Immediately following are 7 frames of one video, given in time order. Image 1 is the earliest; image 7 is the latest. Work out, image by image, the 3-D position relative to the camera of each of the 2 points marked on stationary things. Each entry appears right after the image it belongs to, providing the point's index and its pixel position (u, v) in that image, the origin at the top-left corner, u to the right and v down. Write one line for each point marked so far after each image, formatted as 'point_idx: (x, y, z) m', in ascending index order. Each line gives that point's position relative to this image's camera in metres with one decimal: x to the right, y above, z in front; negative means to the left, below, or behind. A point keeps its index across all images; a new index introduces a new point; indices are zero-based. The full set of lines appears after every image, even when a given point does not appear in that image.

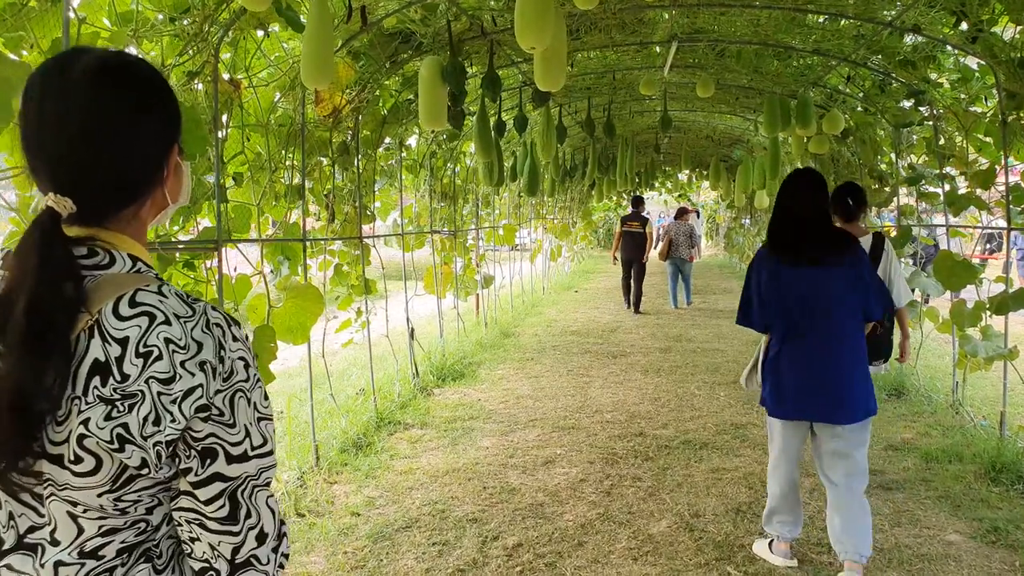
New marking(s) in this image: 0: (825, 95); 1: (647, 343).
0: (+2.1, +1.3, +5.2) m
1: (+1.2, -0.5, +6.9) m
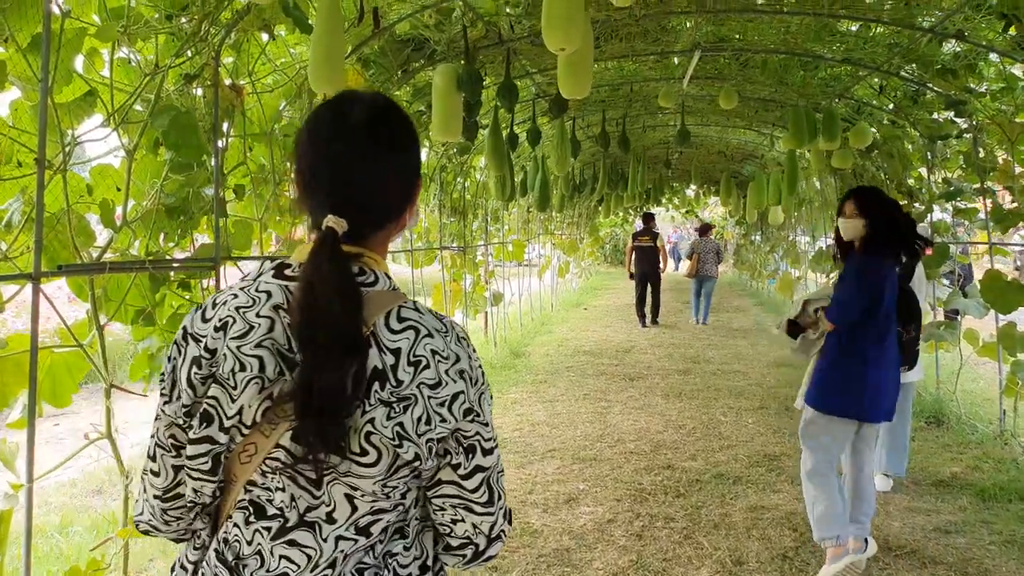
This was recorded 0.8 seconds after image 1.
0: (+2.2, +1.2, +5.0) m
1: (+1.3, -0.7, +6.6) m
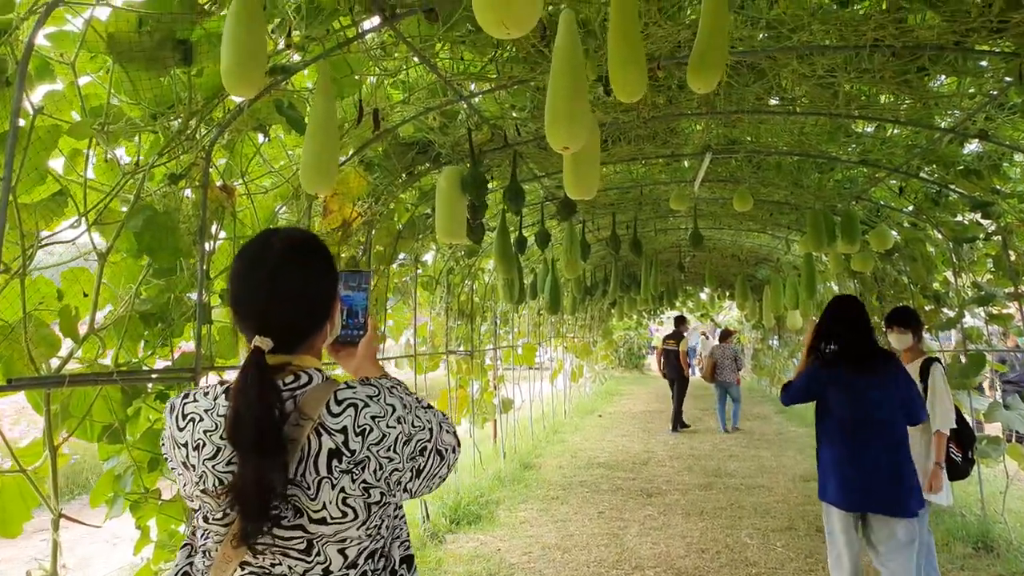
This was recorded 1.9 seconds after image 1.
0: (+2.3, +0.5, +4.9) m
1: (+1.4, -1.6, +6.3) m
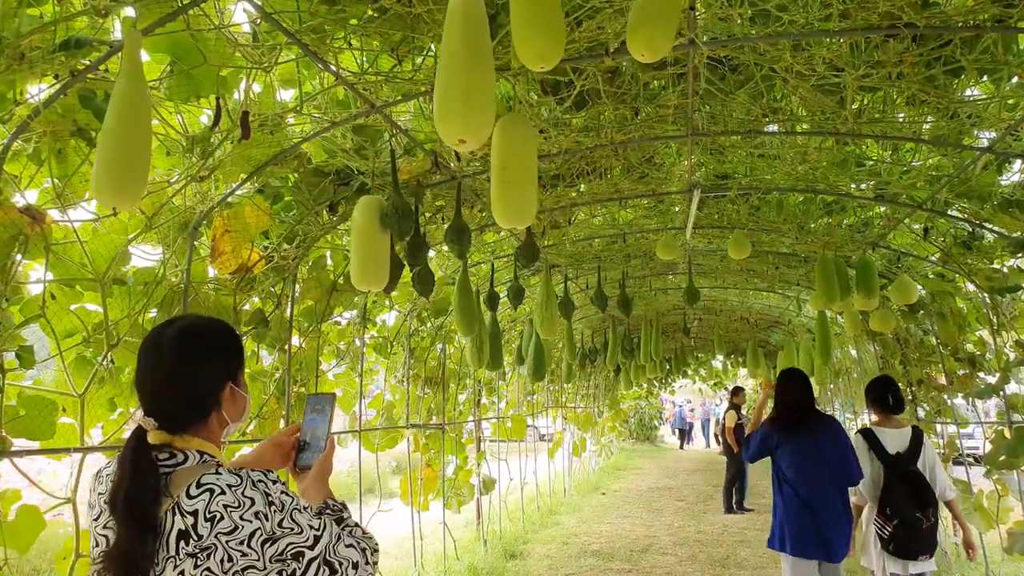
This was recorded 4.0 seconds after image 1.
0: (+2.1, +0.2, +4.3) m
1: (+1.2, -2.0, +5.5) m
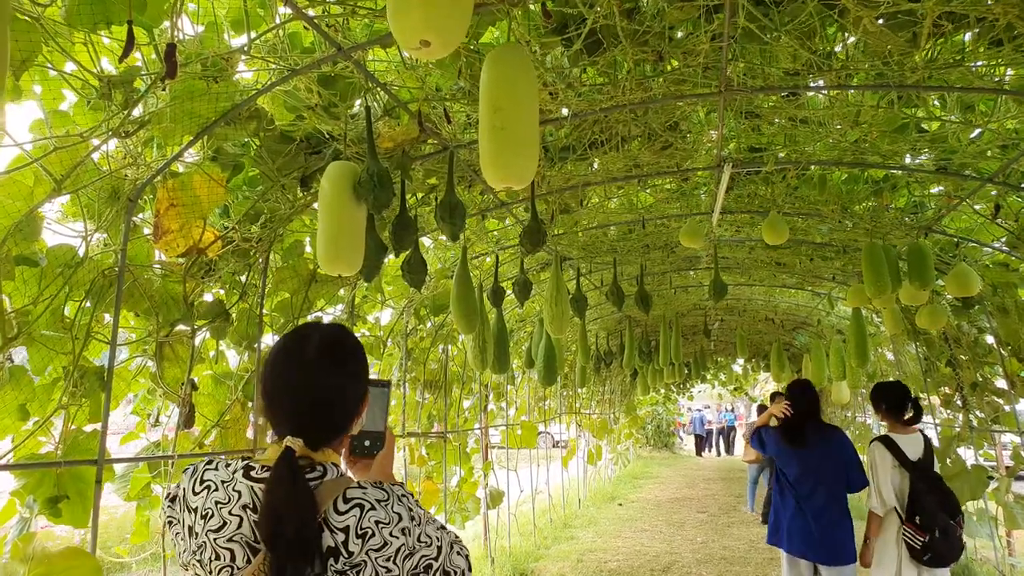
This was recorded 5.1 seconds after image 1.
0: (+2.1, +0.2, +3.8) m
1: (+1.3, -2.0, +5.0) m
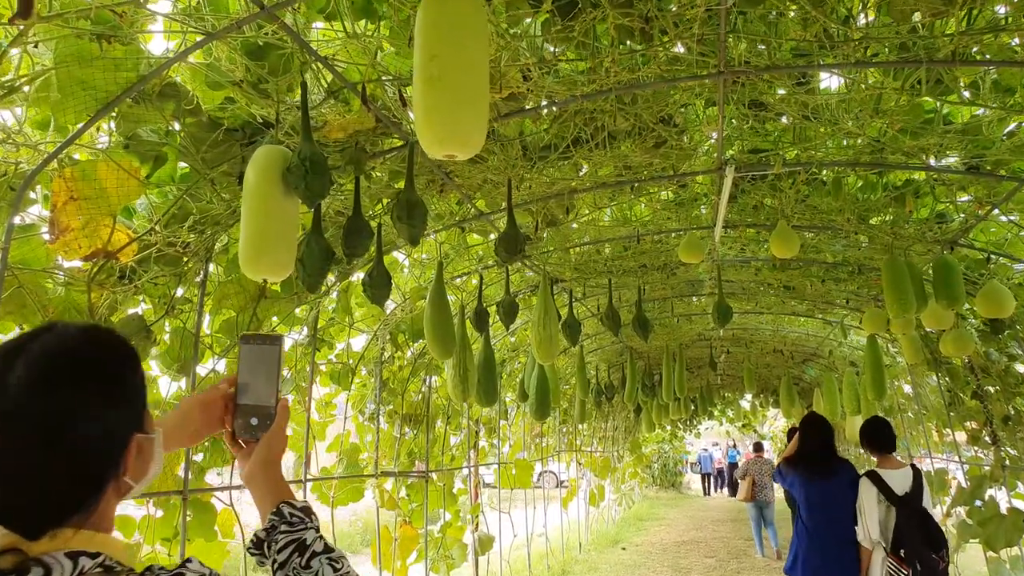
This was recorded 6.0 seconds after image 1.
0: (+2.0, +0.1, +3.4) m
1: (+1.3, -2.1, +4.5) m
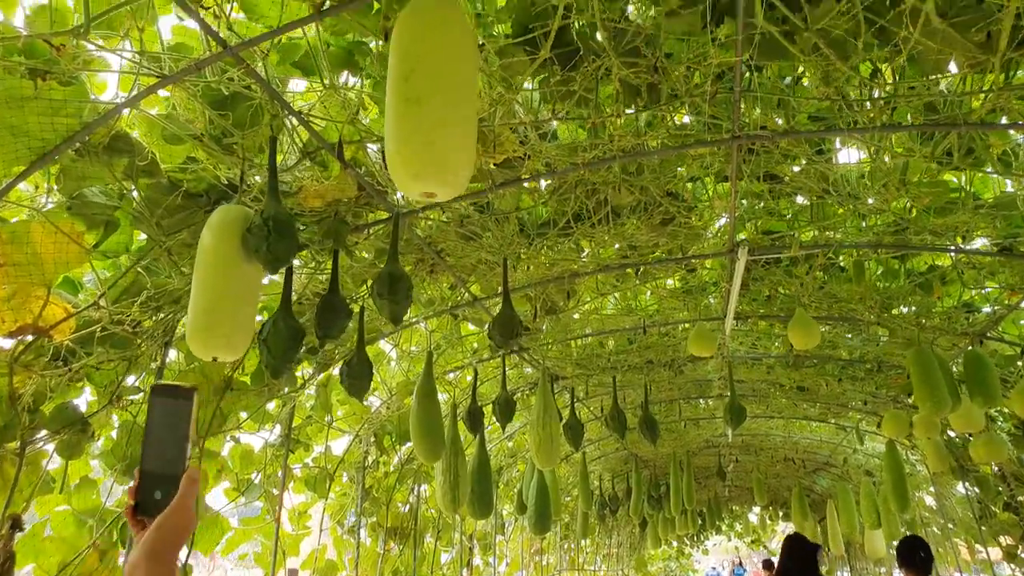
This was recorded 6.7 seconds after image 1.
0: (+2.0, -0.3, +3.2) m
1: (+1.2, -2.7, +4.0) m
